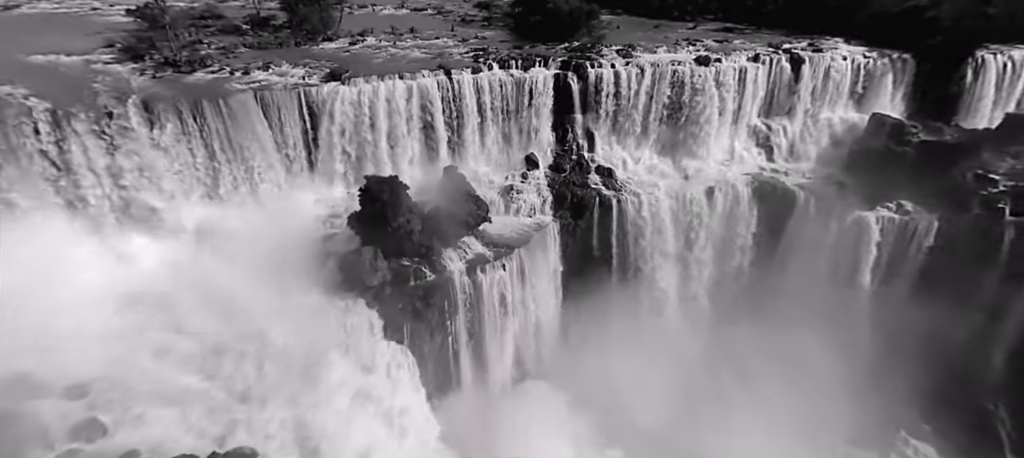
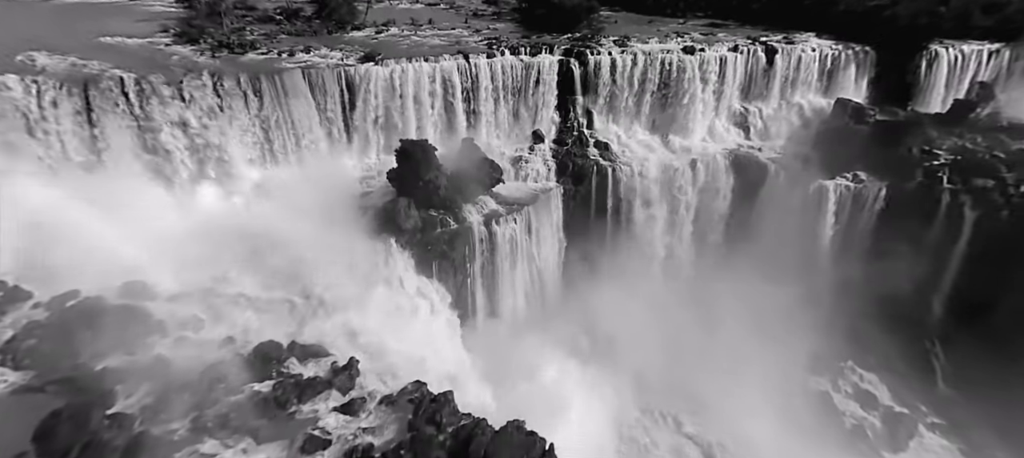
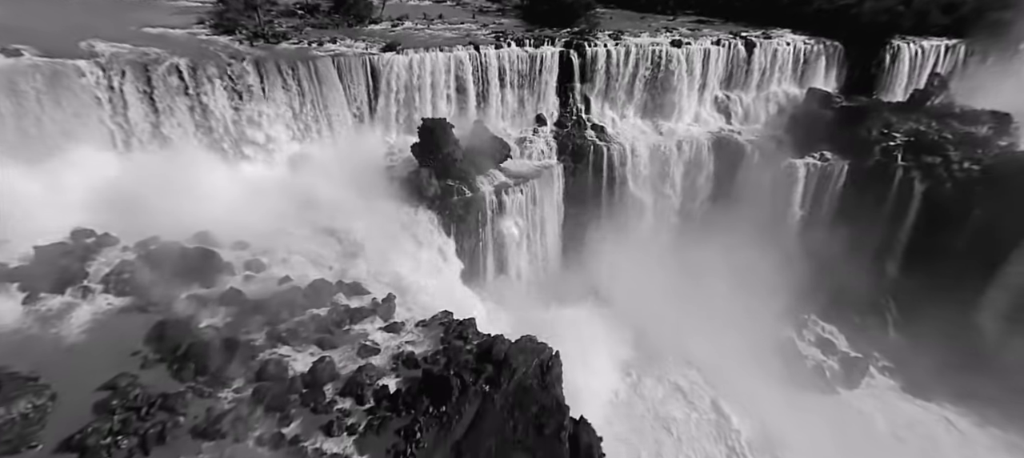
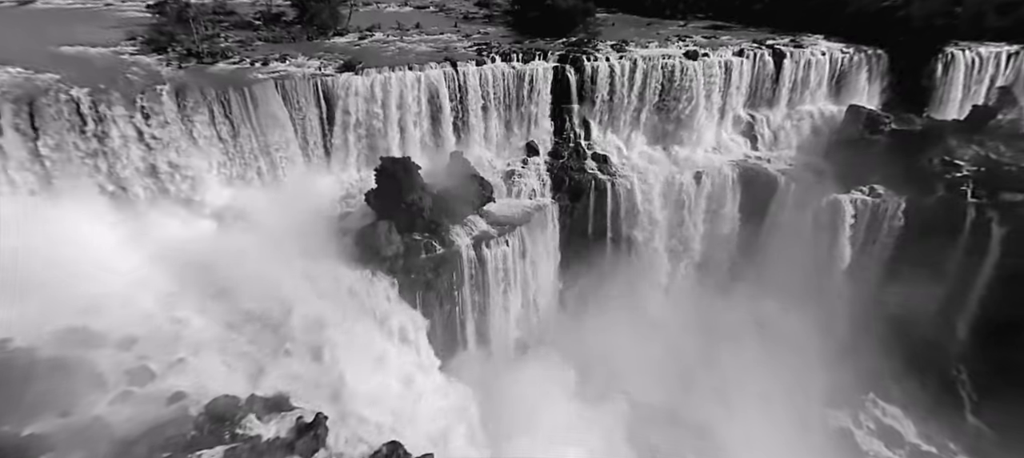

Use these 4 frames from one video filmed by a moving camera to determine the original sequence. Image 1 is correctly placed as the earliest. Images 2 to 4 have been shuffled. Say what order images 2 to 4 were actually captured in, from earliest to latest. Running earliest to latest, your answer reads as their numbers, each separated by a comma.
4, 2, 3
